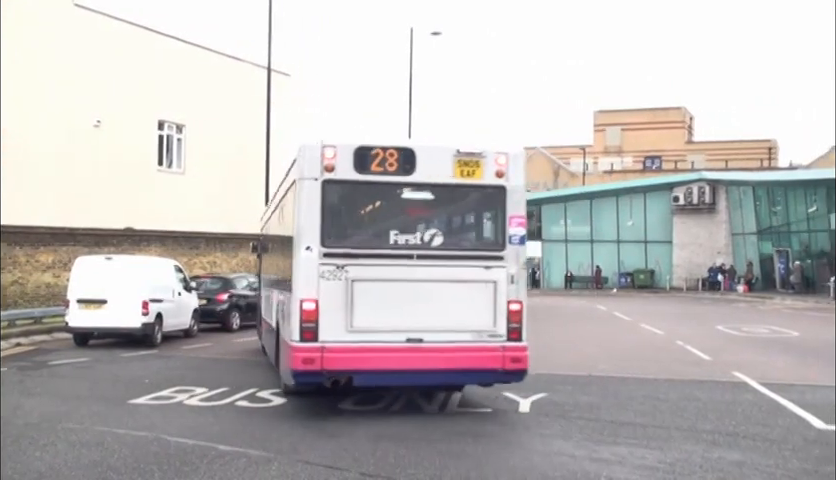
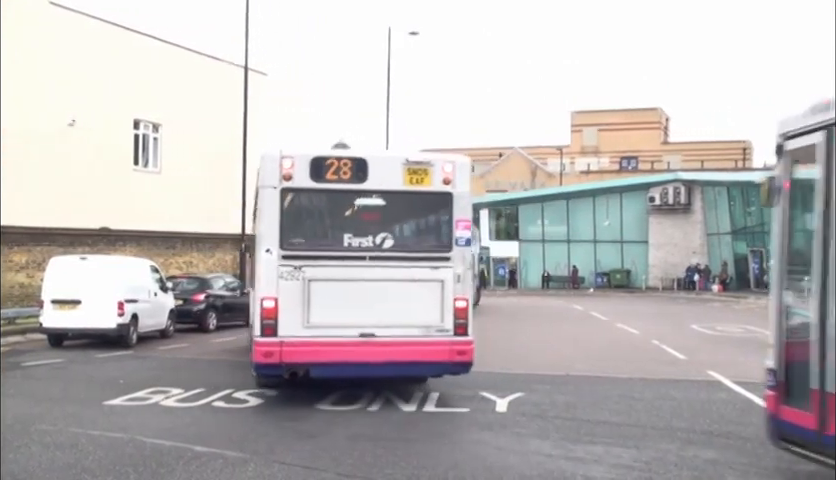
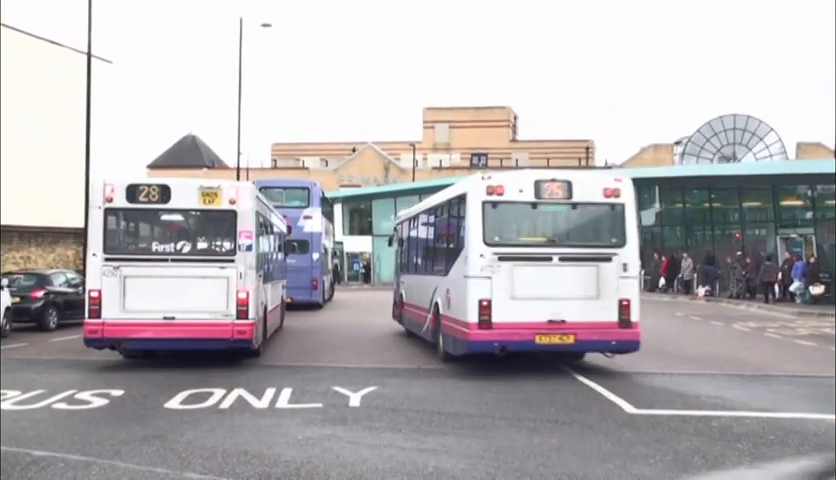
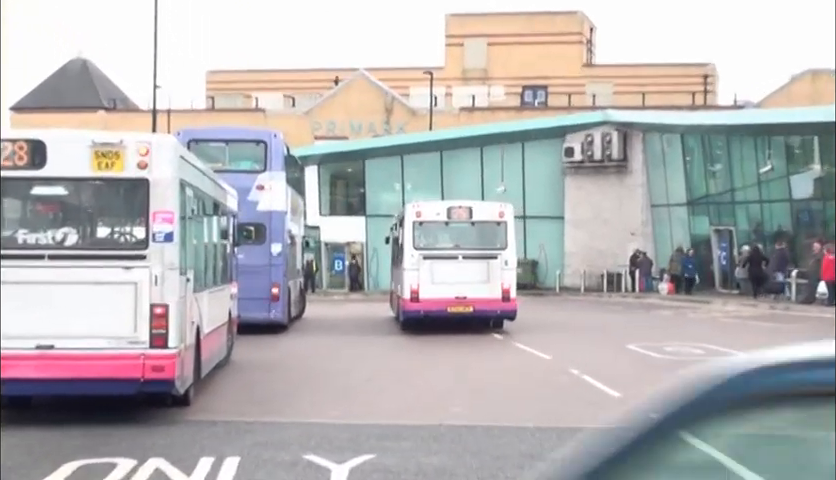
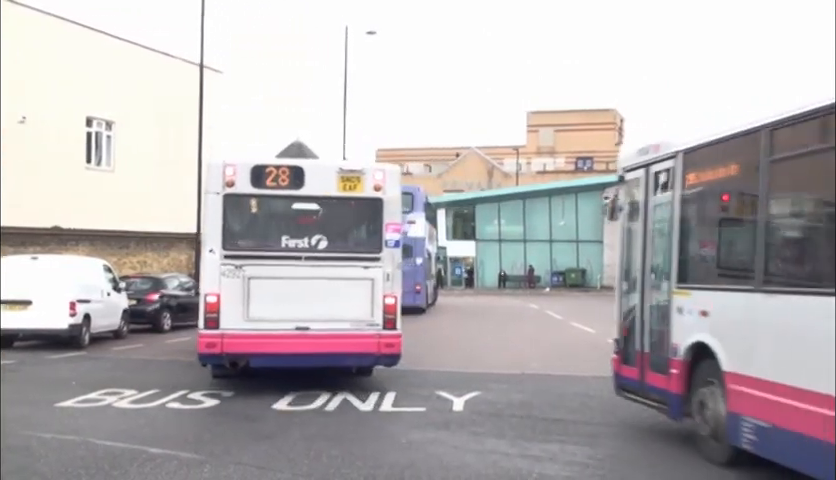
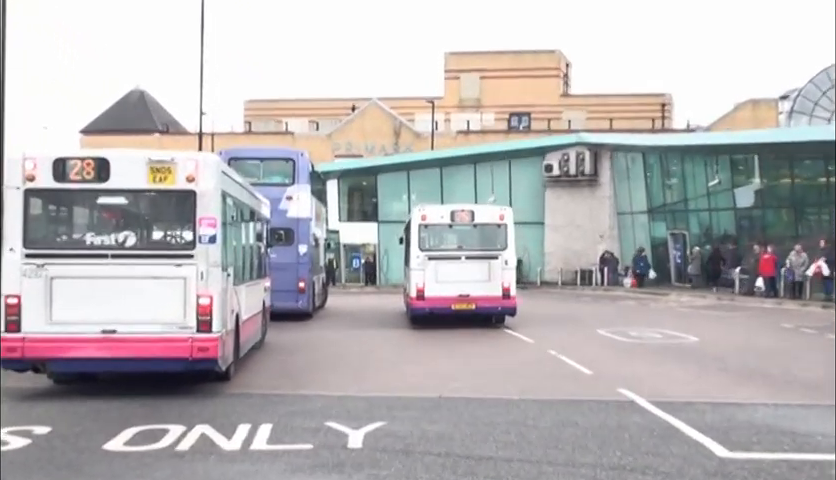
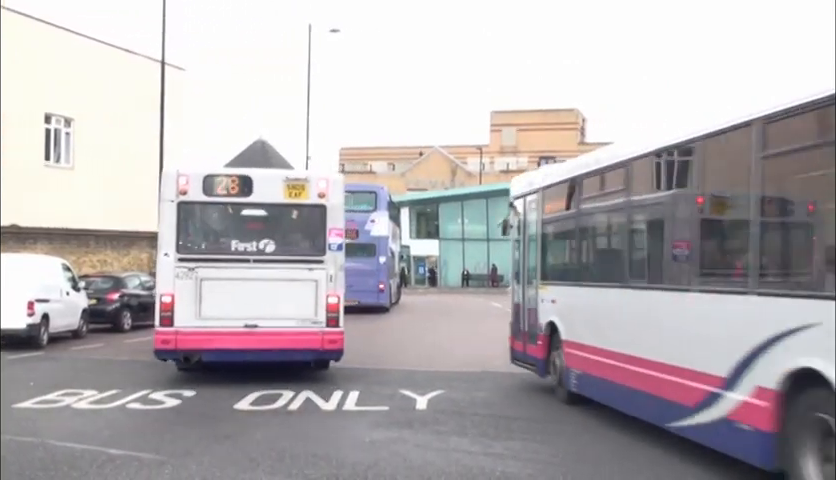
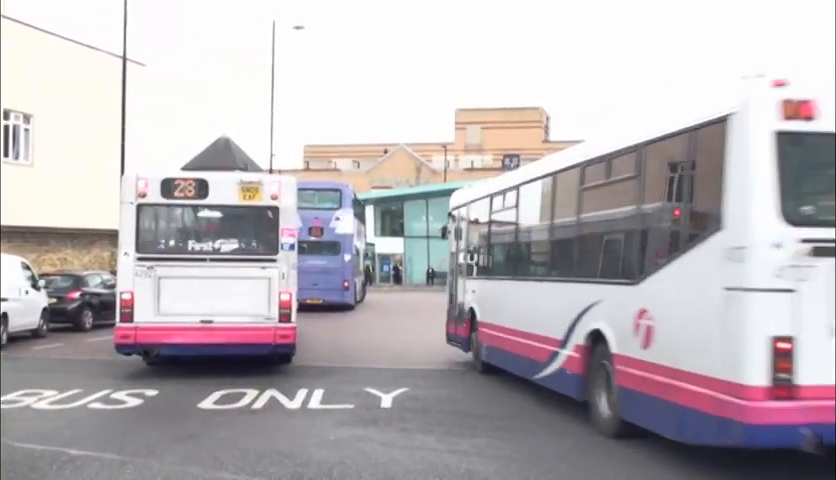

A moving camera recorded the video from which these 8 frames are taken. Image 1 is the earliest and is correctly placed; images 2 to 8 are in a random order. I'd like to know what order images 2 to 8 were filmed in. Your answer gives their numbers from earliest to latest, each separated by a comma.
2, 5, 7, 8, 3, 6, 4
